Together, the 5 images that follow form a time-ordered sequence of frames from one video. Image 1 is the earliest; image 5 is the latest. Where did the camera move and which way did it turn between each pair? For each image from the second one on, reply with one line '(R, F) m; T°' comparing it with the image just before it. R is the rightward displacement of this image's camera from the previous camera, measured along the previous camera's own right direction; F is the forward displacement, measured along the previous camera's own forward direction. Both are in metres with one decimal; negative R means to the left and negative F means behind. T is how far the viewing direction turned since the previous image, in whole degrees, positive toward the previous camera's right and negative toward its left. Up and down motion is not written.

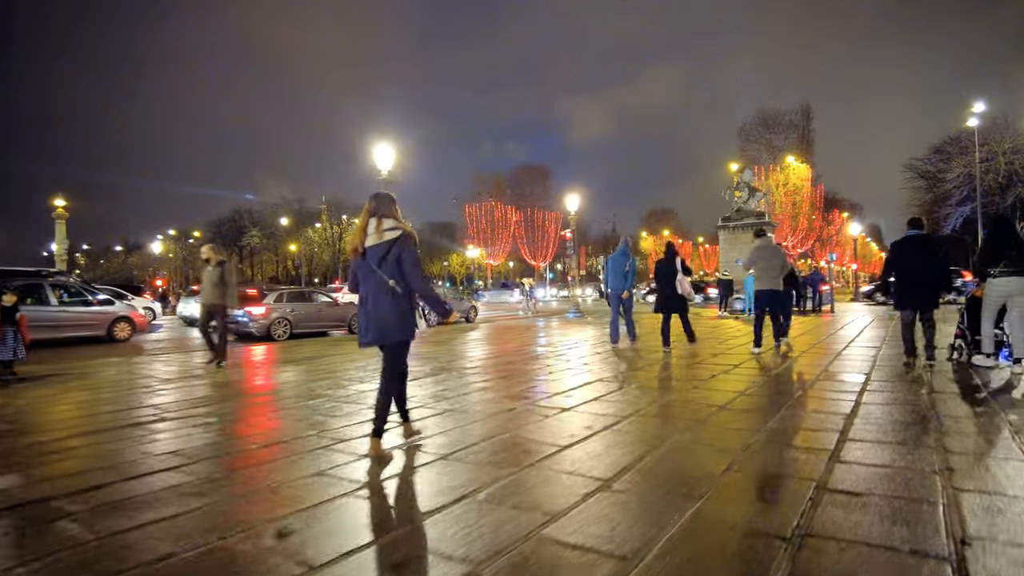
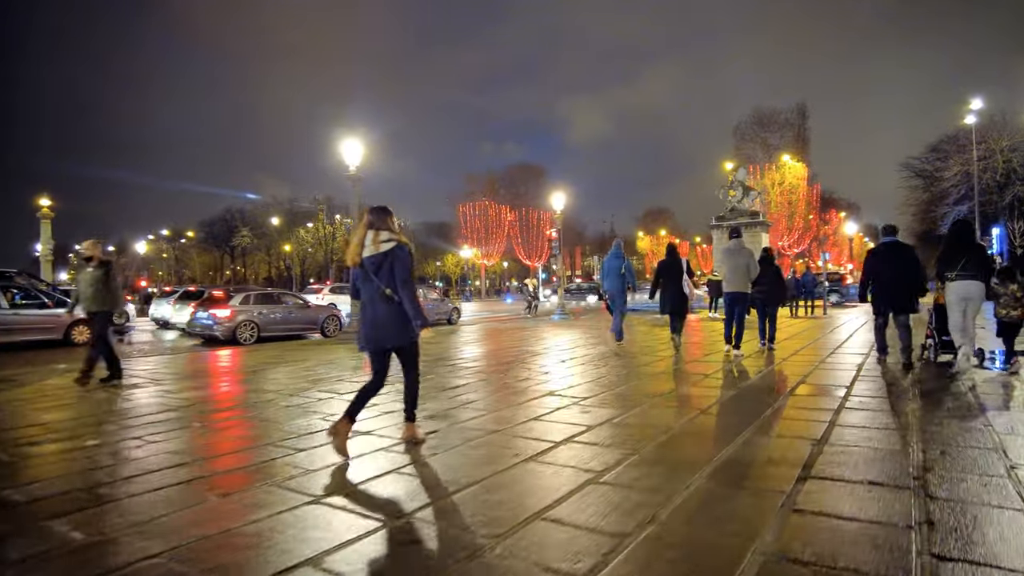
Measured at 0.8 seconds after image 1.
(+0.4, +0.5) m; 0°
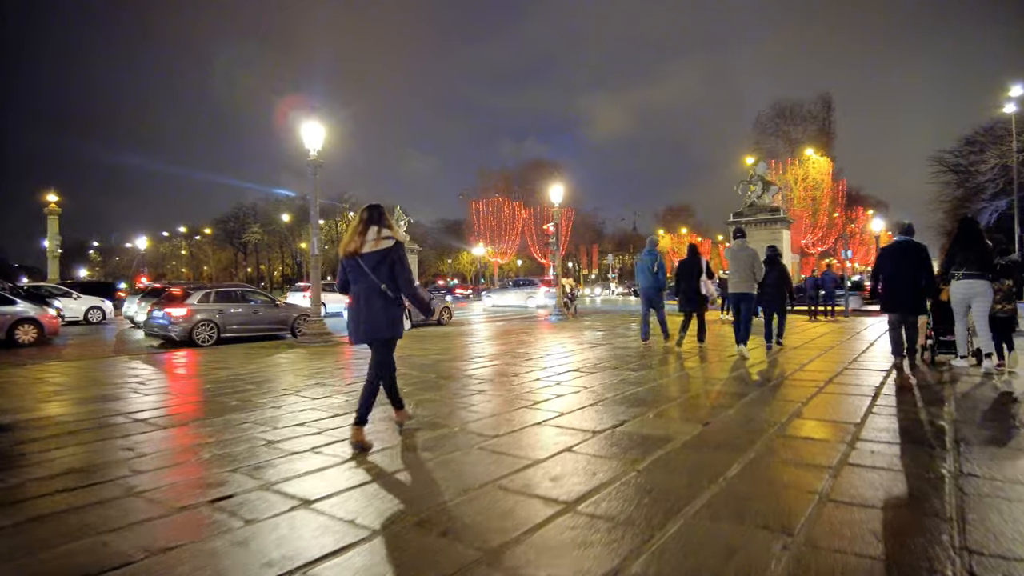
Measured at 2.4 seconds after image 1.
(+0.6, +1.0) m; -2°
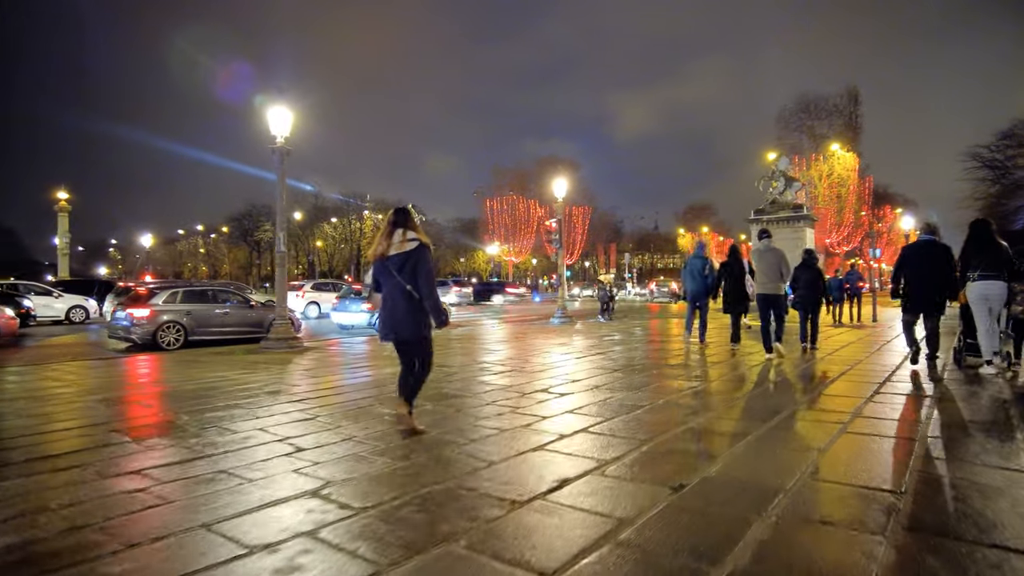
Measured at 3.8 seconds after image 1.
(+0.4, +0.9) m; -2°
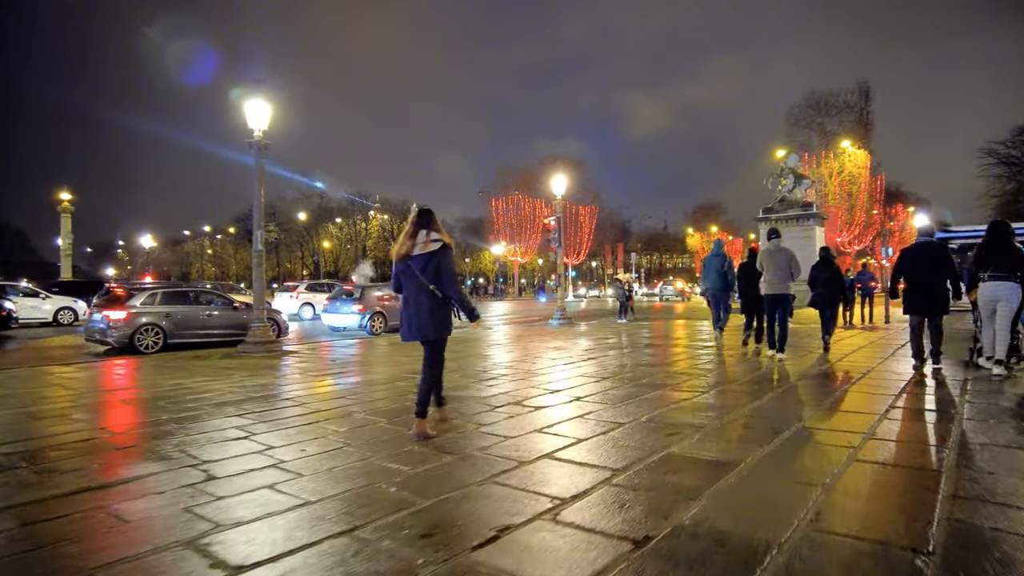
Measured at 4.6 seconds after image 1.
(+0.2, +0.4) m; -1°
